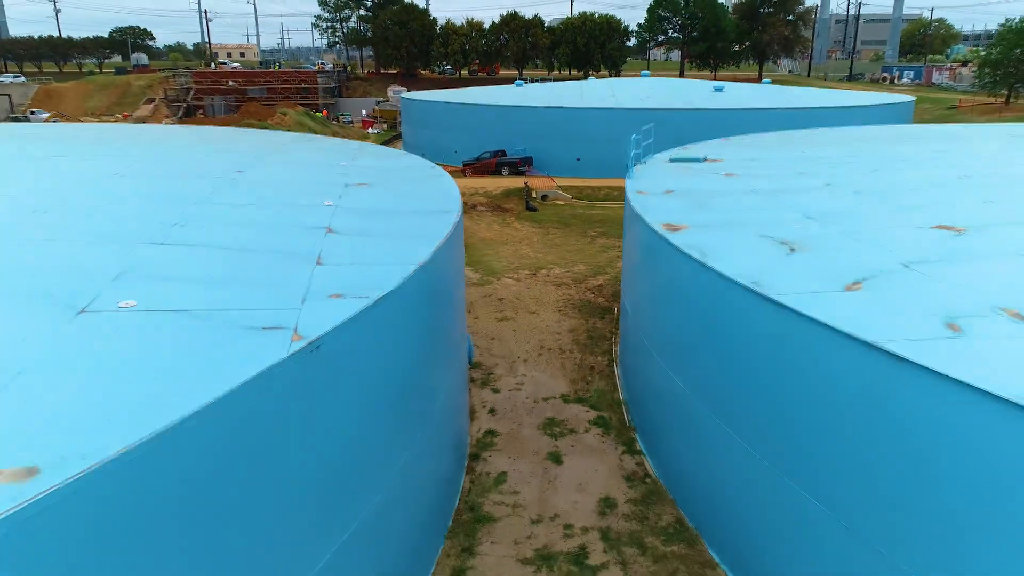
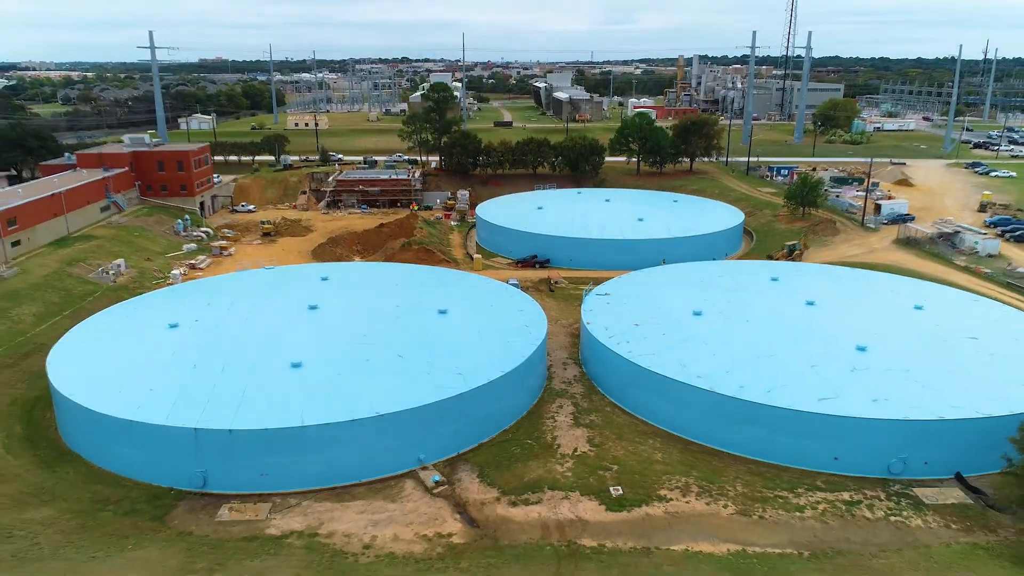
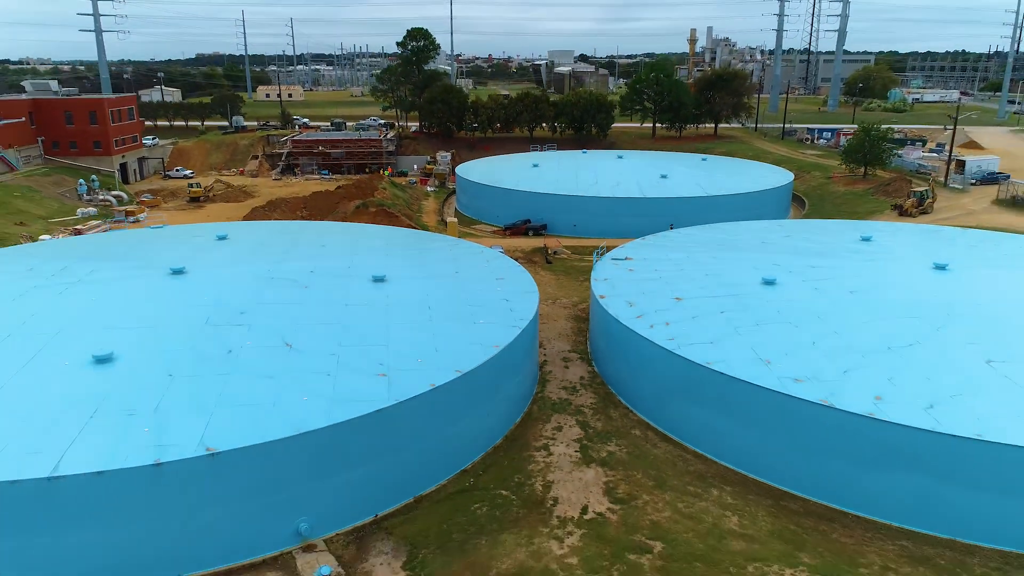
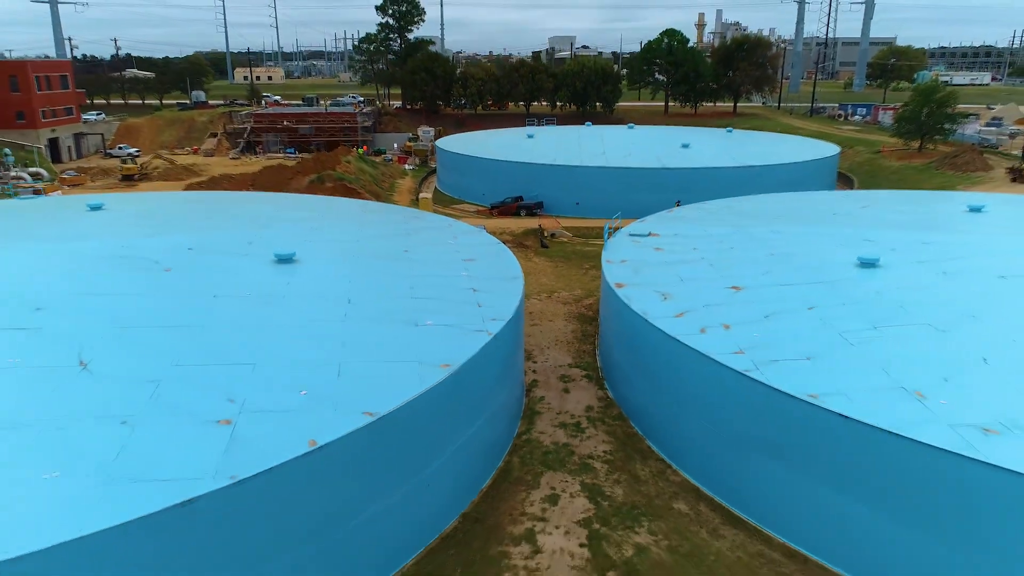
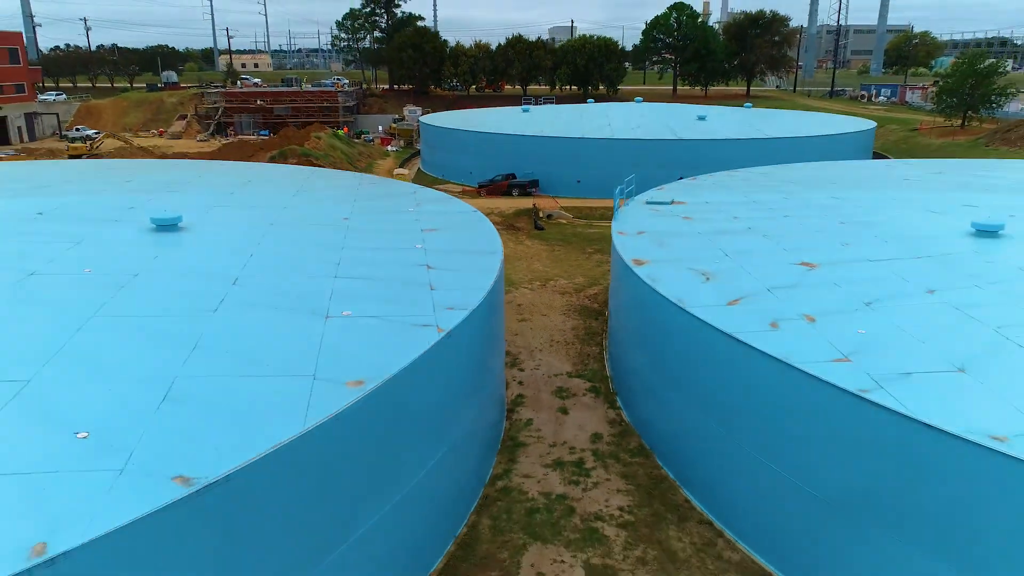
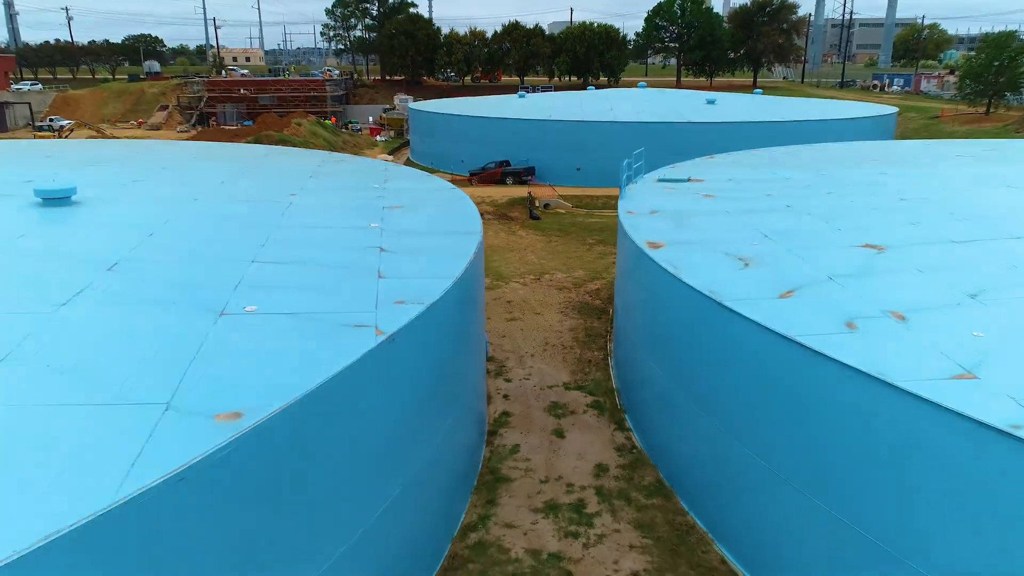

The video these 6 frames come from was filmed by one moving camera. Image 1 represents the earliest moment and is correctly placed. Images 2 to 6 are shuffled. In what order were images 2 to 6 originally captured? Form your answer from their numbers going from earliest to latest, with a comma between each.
6, 5, 4, 3, 2
